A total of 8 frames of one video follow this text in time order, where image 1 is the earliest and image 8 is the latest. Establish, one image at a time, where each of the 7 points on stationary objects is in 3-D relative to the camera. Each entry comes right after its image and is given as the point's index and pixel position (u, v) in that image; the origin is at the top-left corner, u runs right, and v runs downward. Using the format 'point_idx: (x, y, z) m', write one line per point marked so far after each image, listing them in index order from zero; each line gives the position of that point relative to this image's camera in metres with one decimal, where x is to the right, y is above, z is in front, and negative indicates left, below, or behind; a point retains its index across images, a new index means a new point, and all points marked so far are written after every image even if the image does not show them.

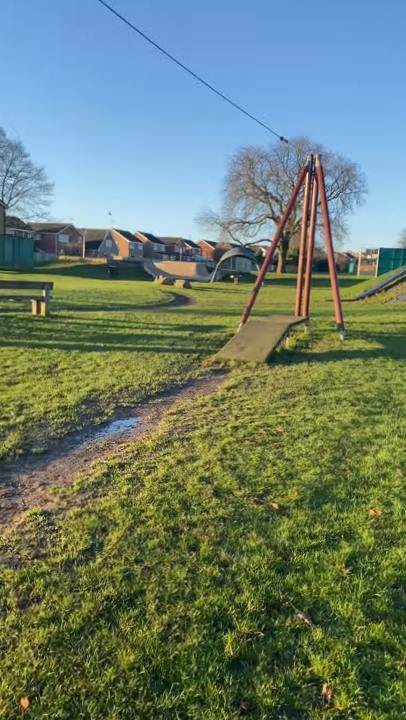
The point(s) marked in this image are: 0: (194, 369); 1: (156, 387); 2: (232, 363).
0: (-0.1, -0.1, +8.4) m
1: (-0.6, -0.3, +6.8) m
2: (+0.5, -0.1, +8.9) m
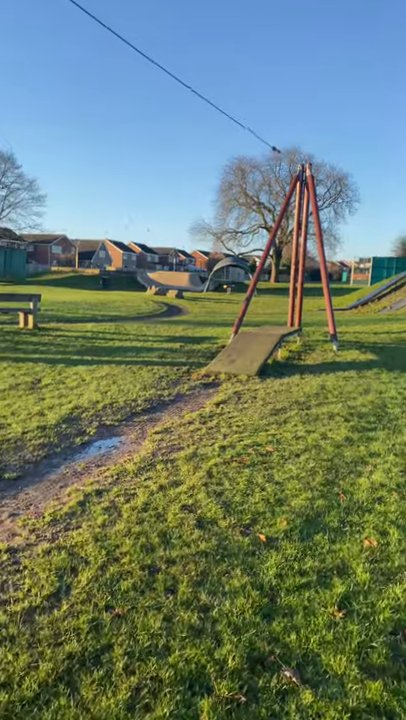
0: (-0.3, -0.3, +8.1) m
1: (-0.7, -0.5, +6.5) m
2: (+0.3, -0.3, +8.7) m
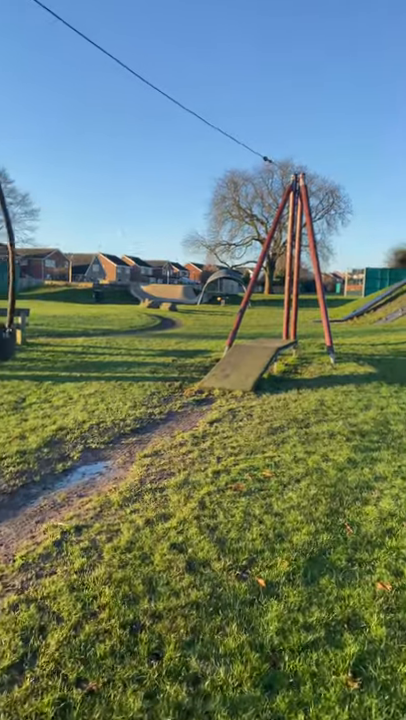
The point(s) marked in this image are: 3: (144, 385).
0: (-0.4, -0.6, +7.8) m
1: (-0.8, -0.7, +6.2) m
2: (+0.2, -0.5, +8.3) m
3: (-0.9, -0.4, +8.7) m
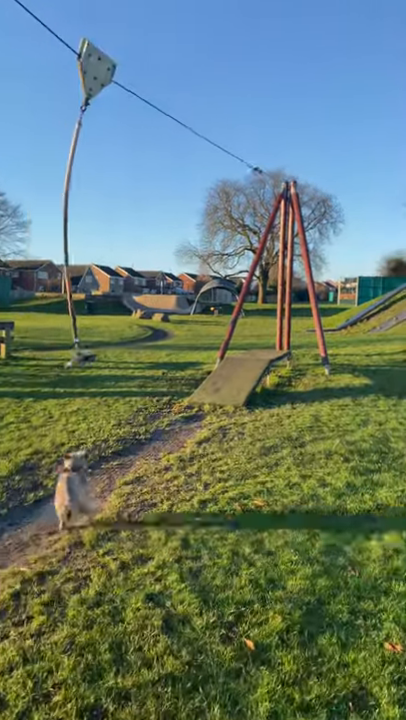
0: (-0.5, -0.8, +7.4) m
1: (-0.9, -0.9, +5.7) m
2: (+0.1, -0.7, +7.9) m
3: (-1.1, -0.6, +8.3) m
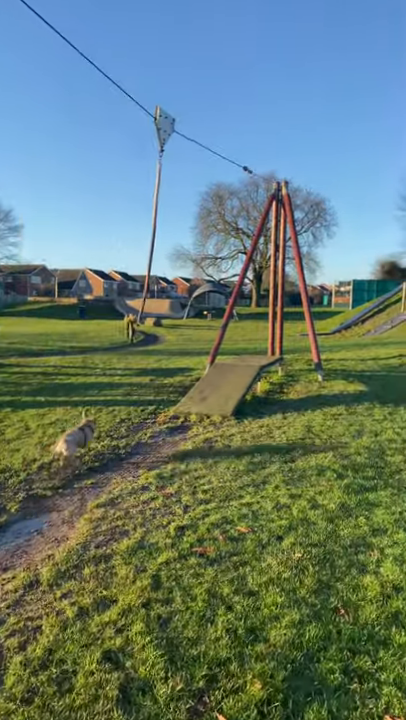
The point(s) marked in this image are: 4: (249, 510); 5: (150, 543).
0: (-0.7, -0.9, +6.9) m
1: (-1.1, -1.0, +5.3) m
2: (-0.1, -0.8, +7.5) m
3: (-1.3, -0.7, +7.9) m
4: (+0.3, -1.1, +4.0) m
5: (-0.3, -1.2, +3.4) m
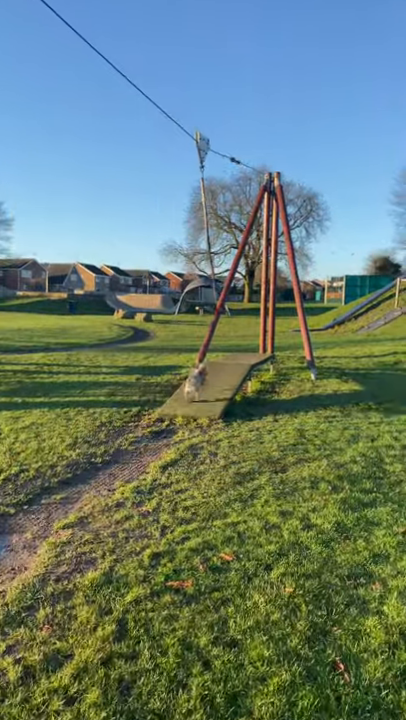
0: (-0.9, -0.9, +6.5) m
1: (-1.3, -1.0, +4.9) m
2: (-0.3, -0.8, +7.1) m
3: (-1.5, -0.7, +7.4) m
4: (+0.2, -1.1, +3.6) m
5: (-0.5, -1.2, +3.0) m
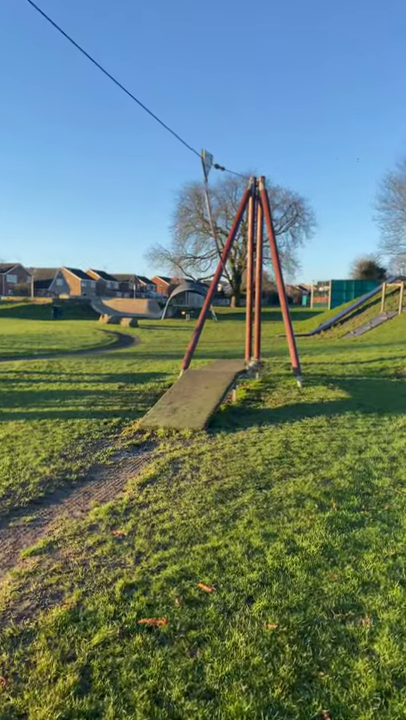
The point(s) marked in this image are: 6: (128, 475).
0: (-1.1, -1.0, +6.2) m
1: (-1.4, -1.1, +4.6) m
2: (-0.5, -0.9, +6.8) m
3: (-1.7, -0.8, +7.1) m
4: (+0.1, -1.2, +3.3) m
5: (-0.6, -1.3, +2.7) m
6: (-0.7, -1.1, +5.1) m
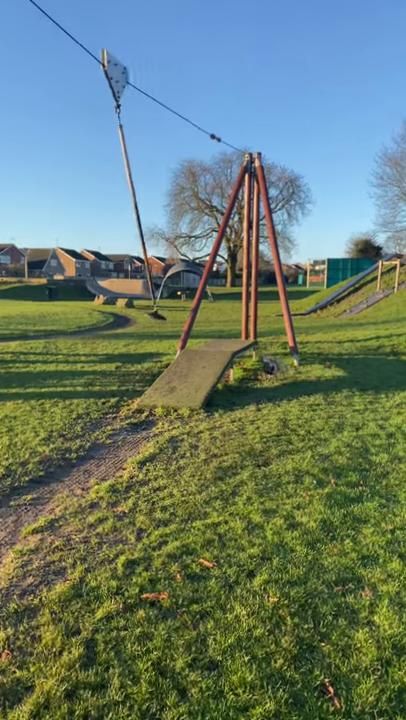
0: (-1.1, -0.7, +6.2) m
1: (-1.4, -0.9, +4.6) m
2: (-0.6, -0.6, +6.8) m
3: (-1.7, -0.6, +7.1) m
4: (+0.1, -1.1, +3.4) m
5: (-0.6, -1.1, +2.8) m
6: (-0.7, -0.9, +5.1) m
